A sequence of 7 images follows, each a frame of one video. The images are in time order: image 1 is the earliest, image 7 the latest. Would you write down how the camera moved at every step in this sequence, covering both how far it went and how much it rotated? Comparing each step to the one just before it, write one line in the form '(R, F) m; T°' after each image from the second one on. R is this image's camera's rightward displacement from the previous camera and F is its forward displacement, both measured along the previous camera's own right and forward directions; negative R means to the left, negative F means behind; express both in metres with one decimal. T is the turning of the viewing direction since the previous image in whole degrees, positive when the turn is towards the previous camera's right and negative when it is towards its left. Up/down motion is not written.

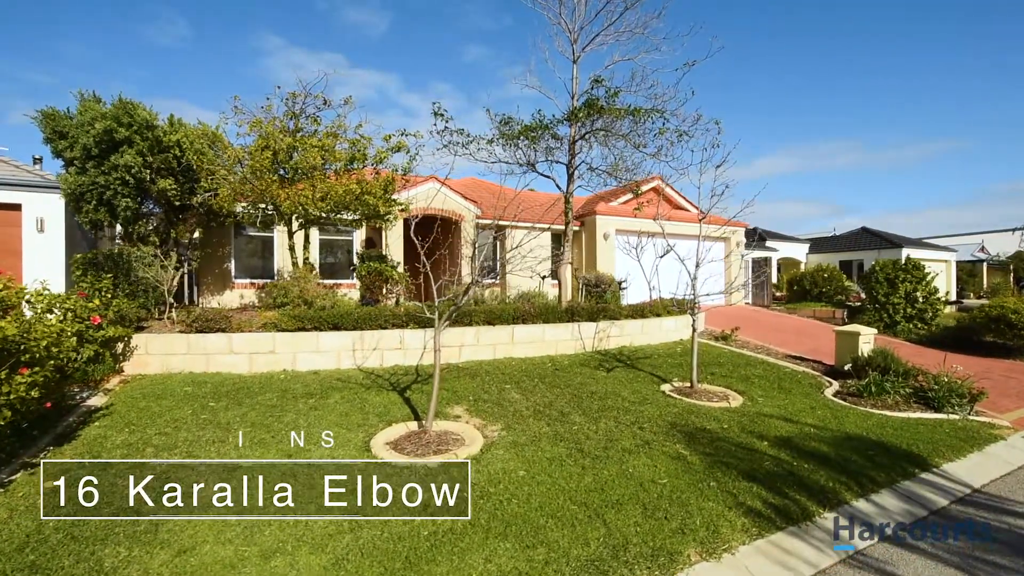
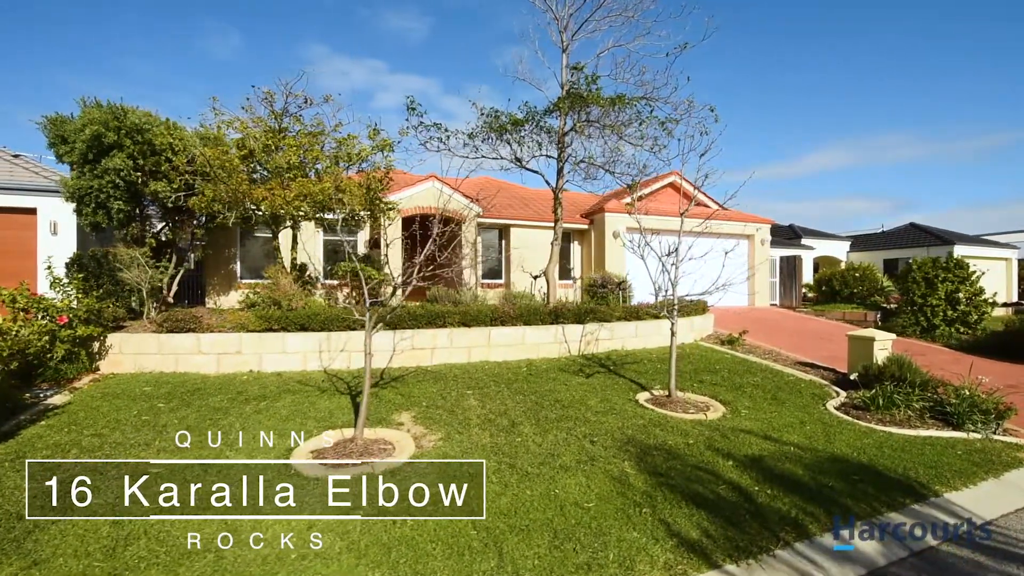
(+1.2, +0.5) m; -5°
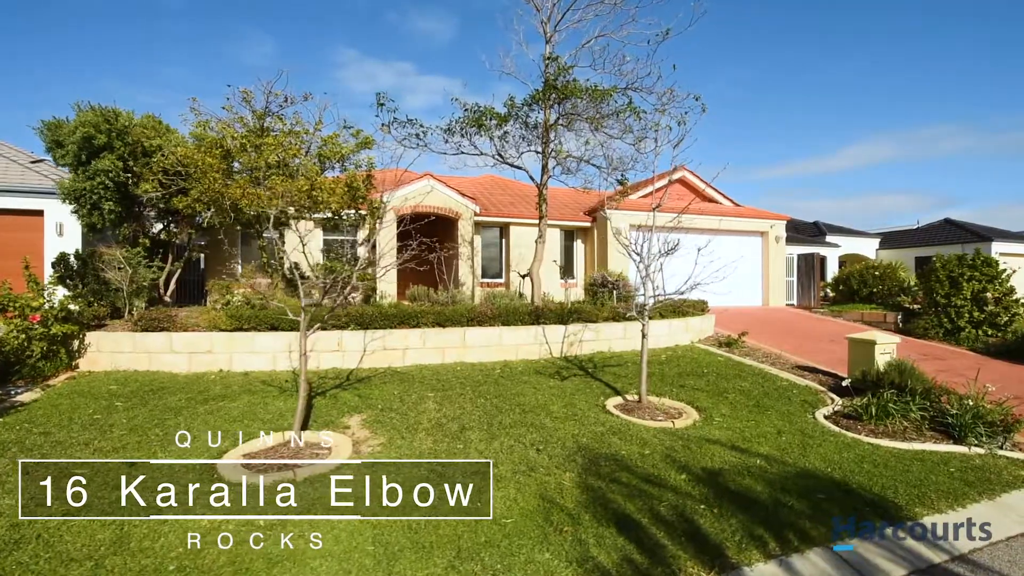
(+1.0, +0.3) m; -4°
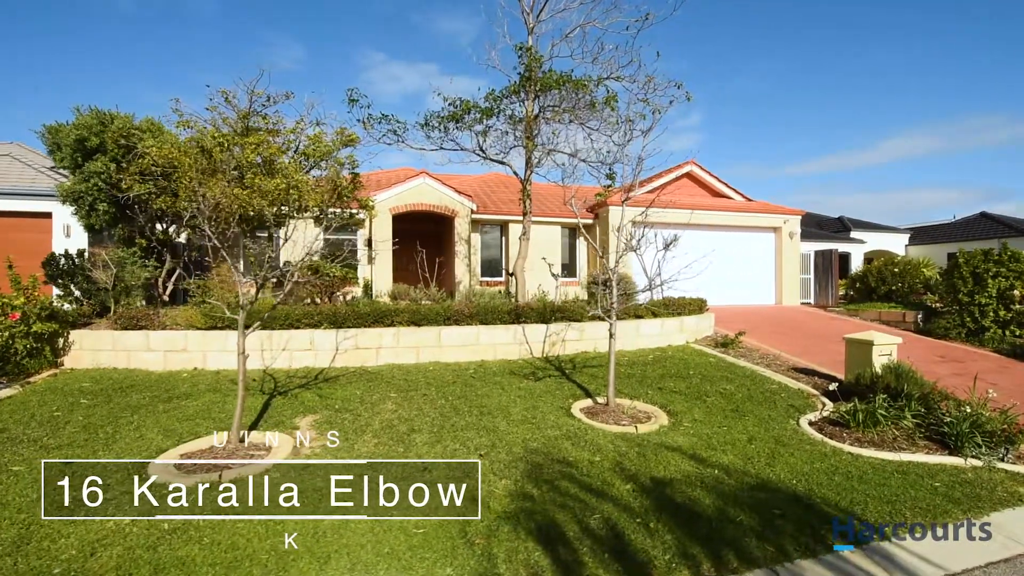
(+0.9, +0.3) m; -3°
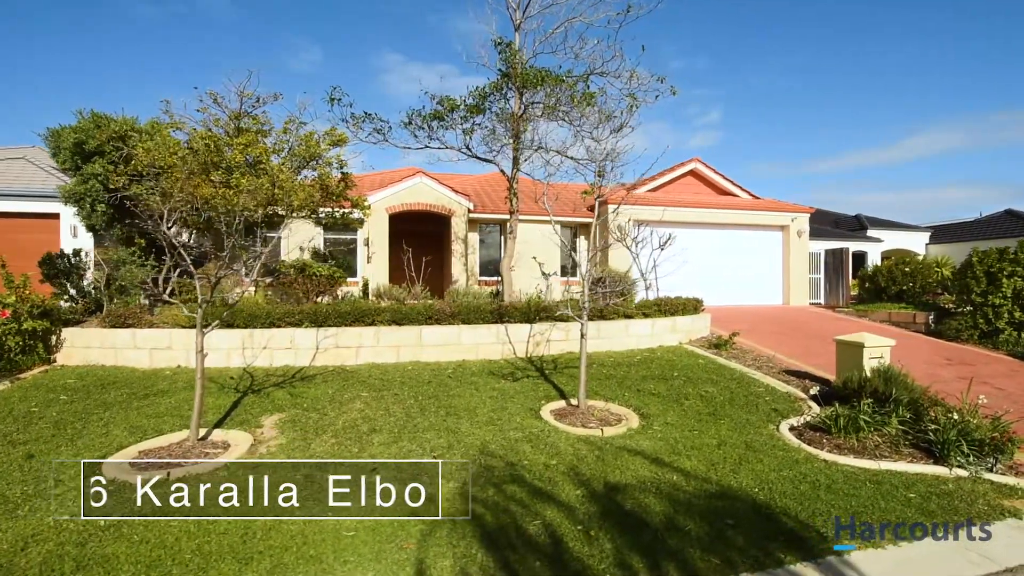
(+0.7, +0.1) m; -2°
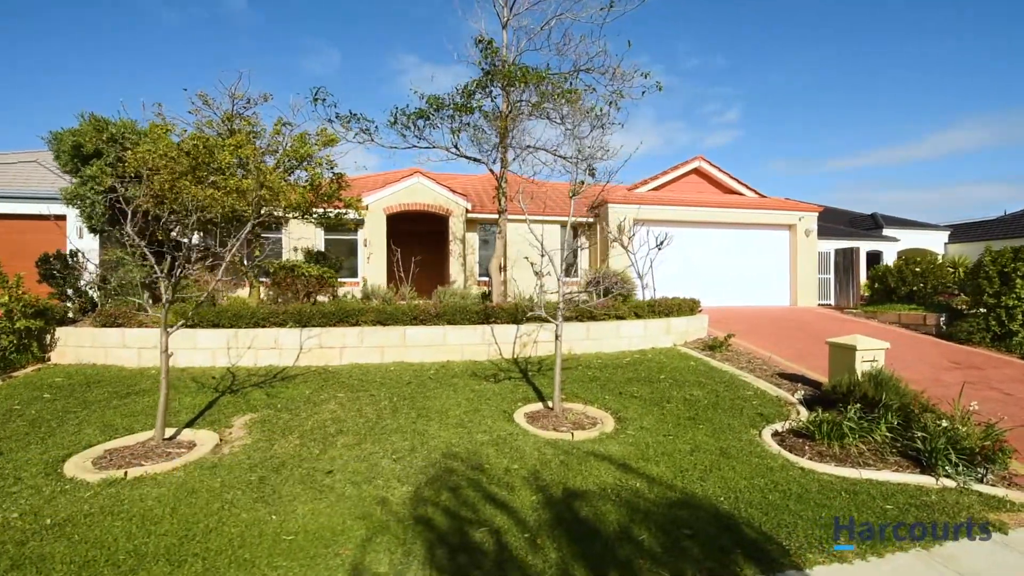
(+0.6, +0.1) m; -2°
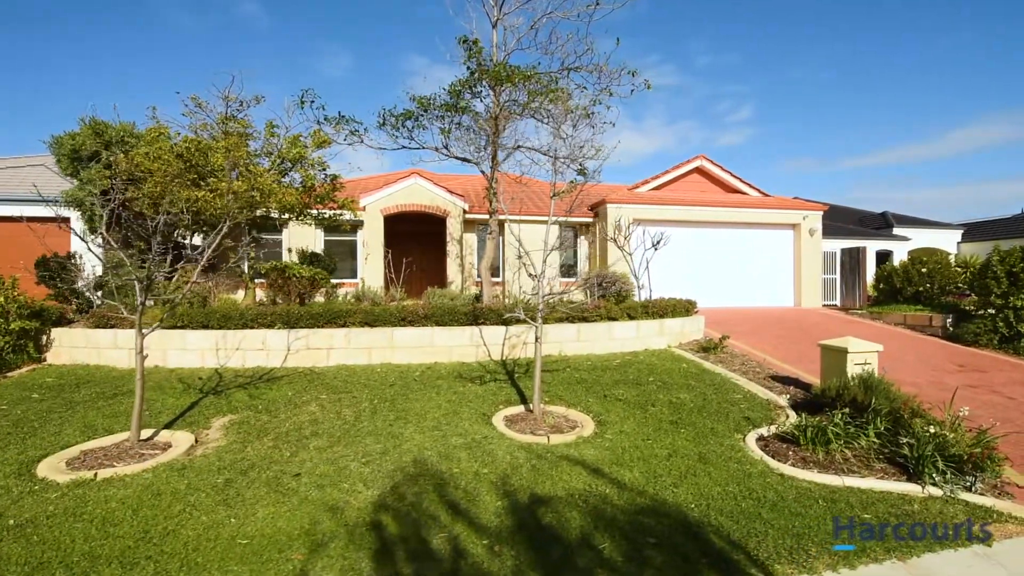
(+0.4, +0.1) m; -1°
